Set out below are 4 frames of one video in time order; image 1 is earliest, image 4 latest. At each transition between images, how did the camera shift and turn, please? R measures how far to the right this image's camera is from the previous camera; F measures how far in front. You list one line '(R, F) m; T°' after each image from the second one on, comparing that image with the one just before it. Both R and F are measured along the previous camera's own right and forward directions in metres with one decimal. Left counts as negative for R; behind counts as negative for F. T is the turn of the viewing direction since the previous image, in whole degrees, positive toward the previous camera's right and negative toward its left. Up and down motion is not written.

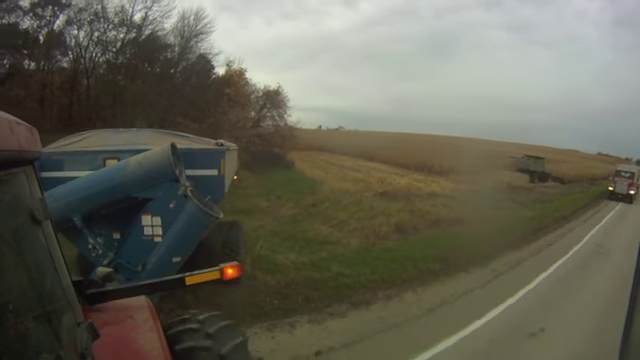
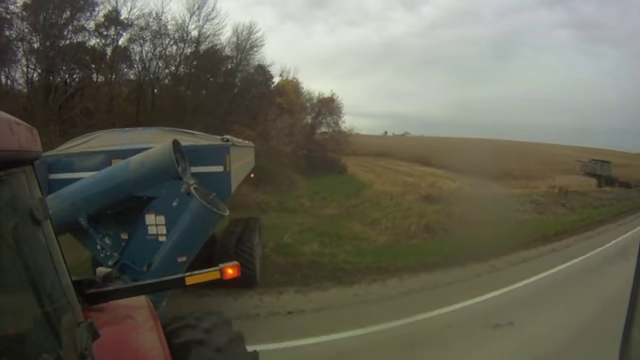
(+1.2, -0.4) m; -8°
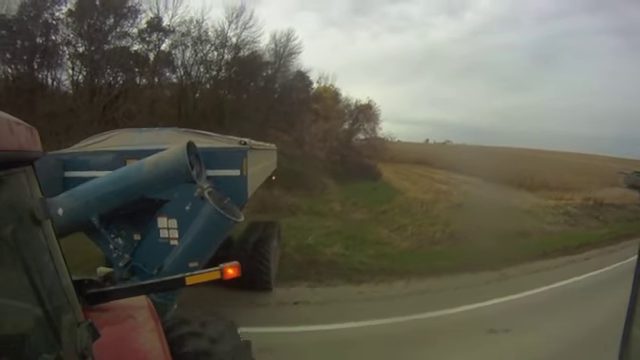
(+0.5, -0.2) m; -5°
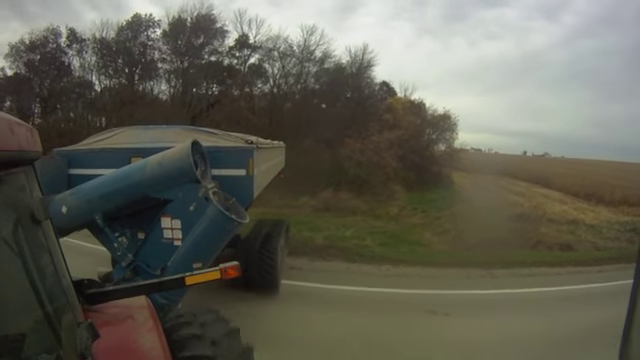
(+1.6, -1.0) m; -12°
